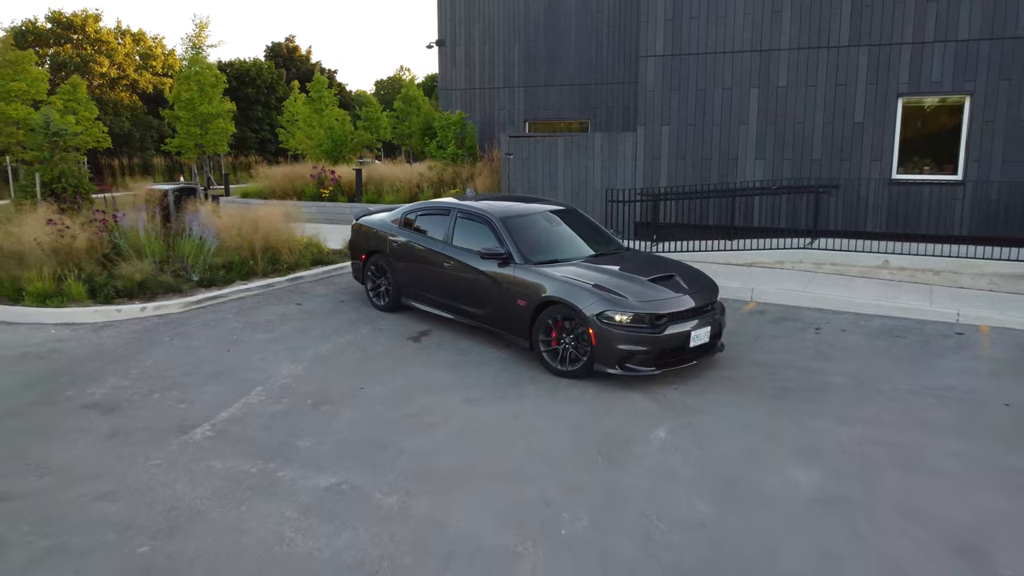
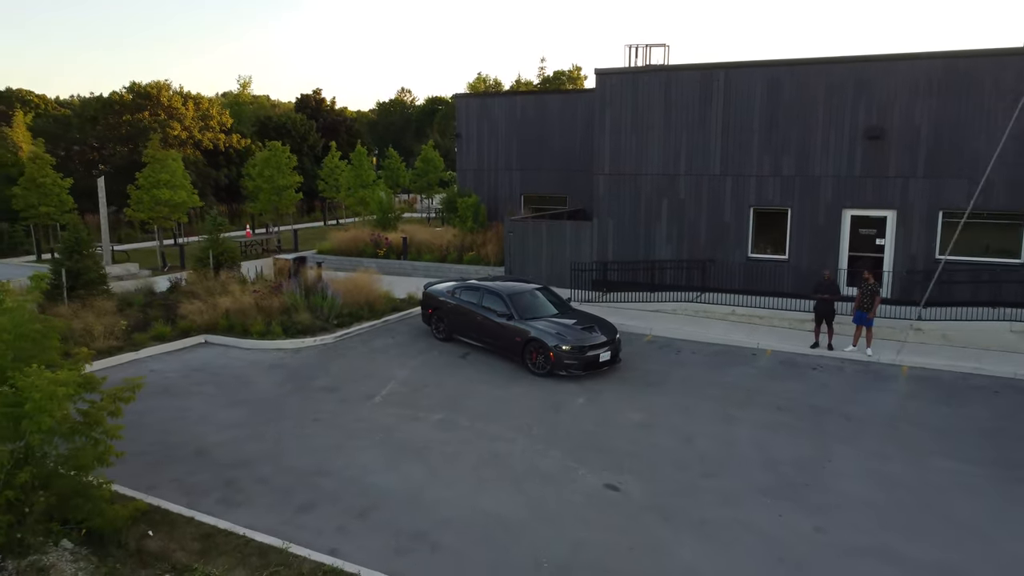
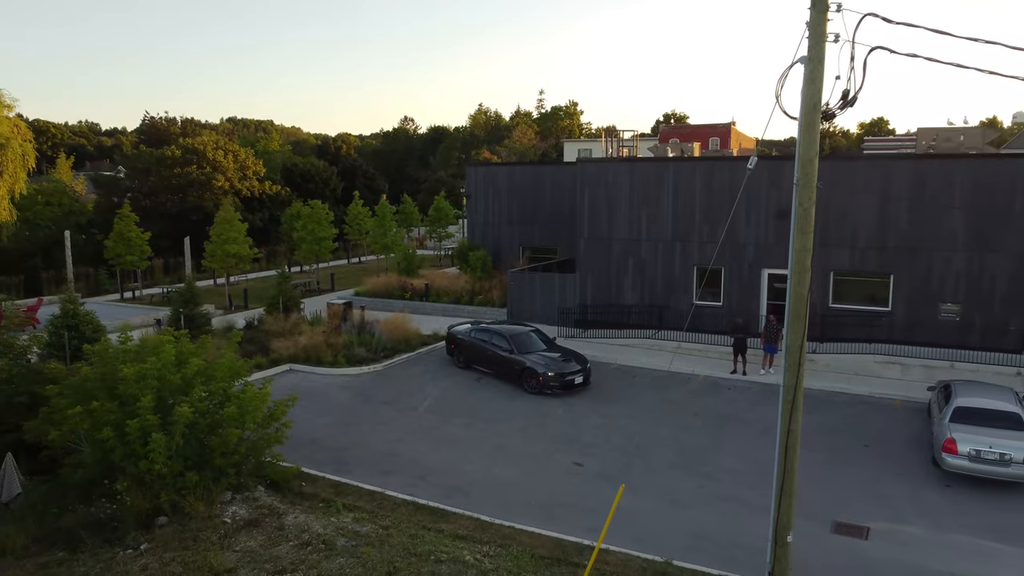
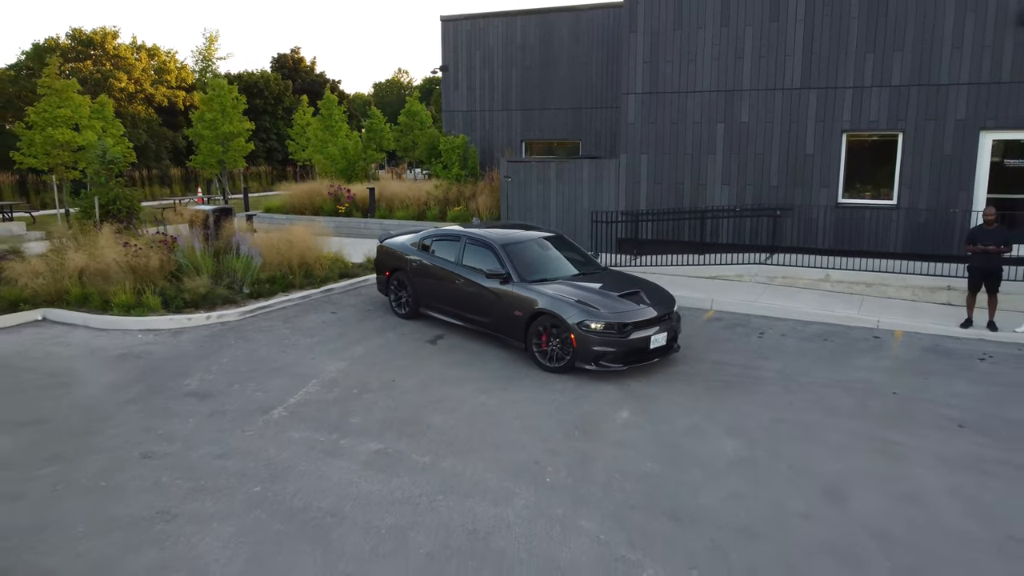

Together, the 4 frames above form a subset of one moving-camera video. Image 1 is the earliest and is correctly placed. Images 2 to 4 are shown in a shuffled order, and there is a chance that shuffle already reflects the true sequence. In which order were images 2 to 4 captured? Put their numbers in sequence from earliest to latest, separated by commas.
4, 2, 3
